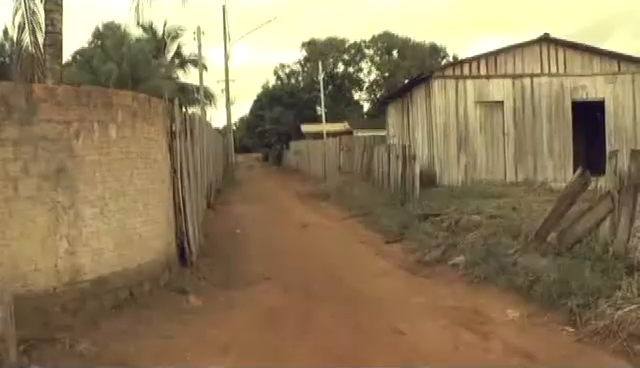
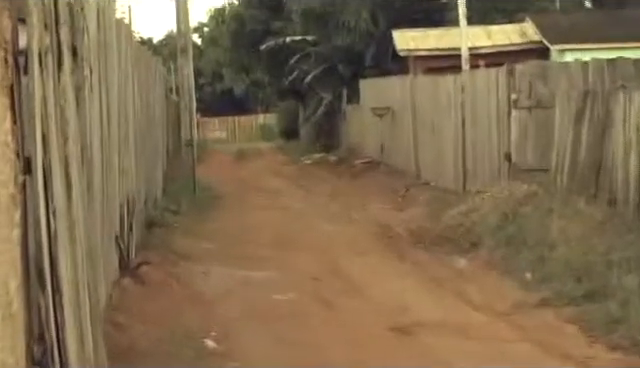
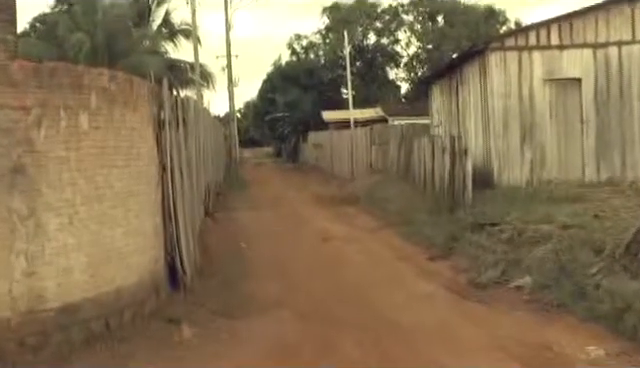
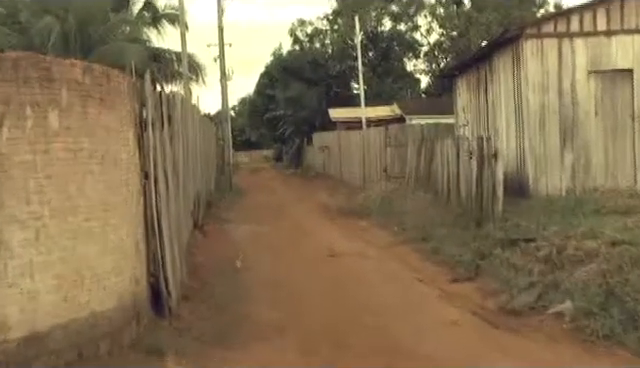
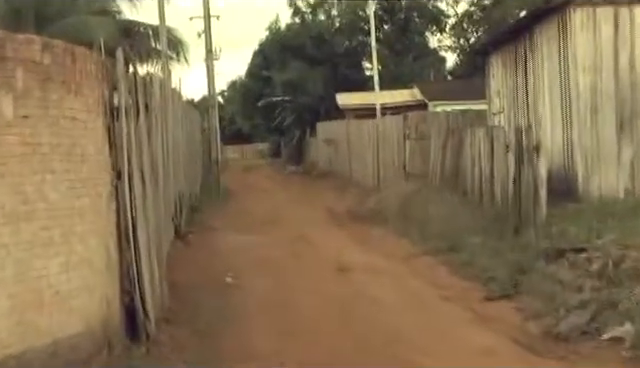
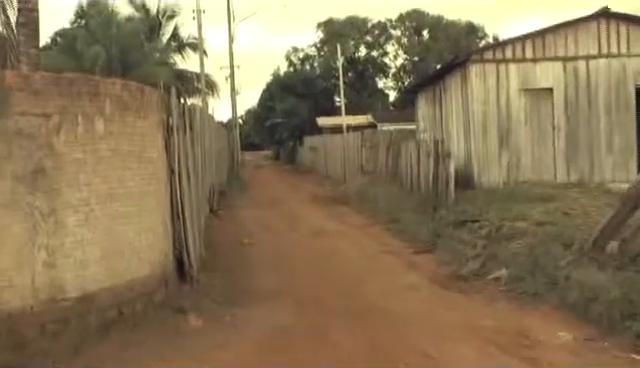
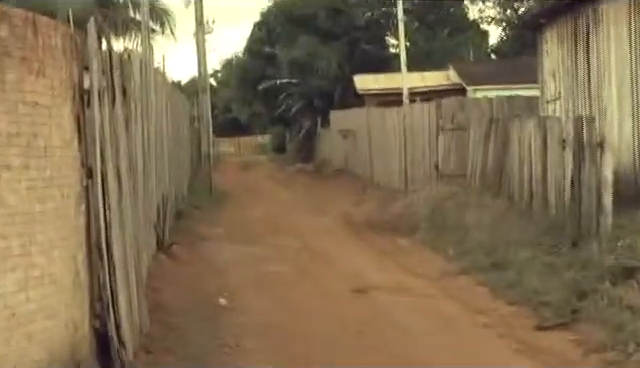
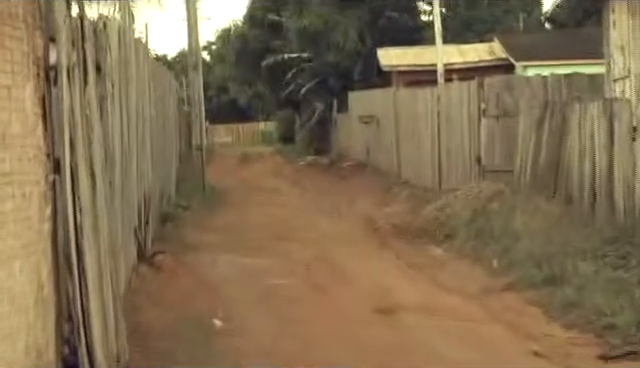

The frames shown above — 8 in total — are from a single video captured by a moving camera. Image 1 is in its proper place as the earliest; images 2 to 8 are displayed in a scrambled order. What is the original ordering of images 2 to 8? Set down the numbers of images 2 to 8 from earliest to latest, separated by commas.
6, 3, 4, 5, 7, 8, 2
